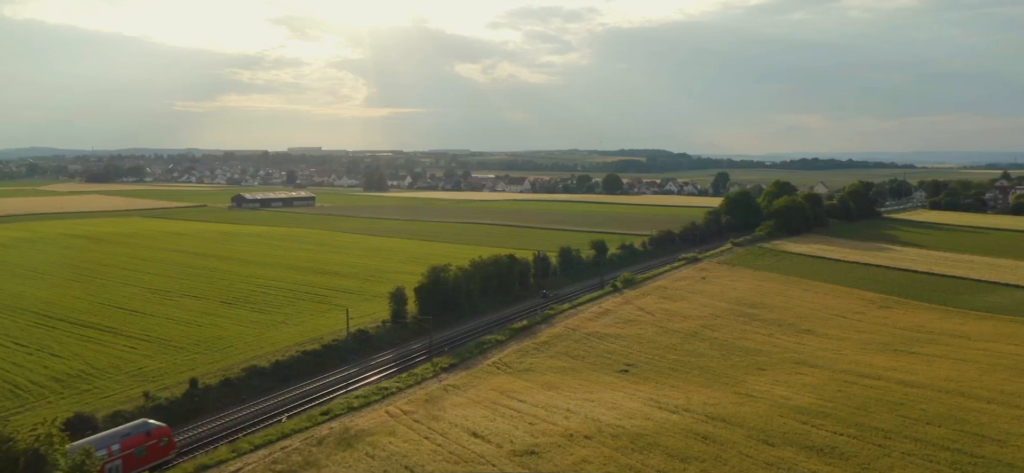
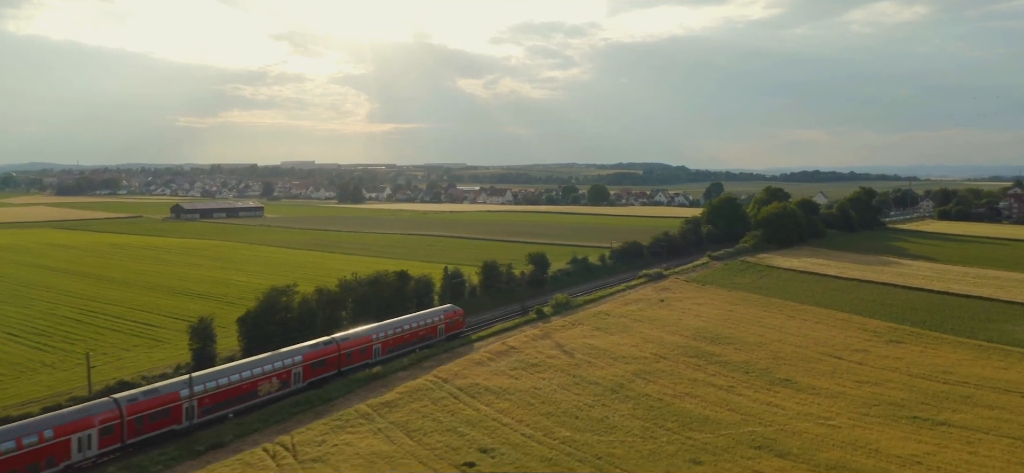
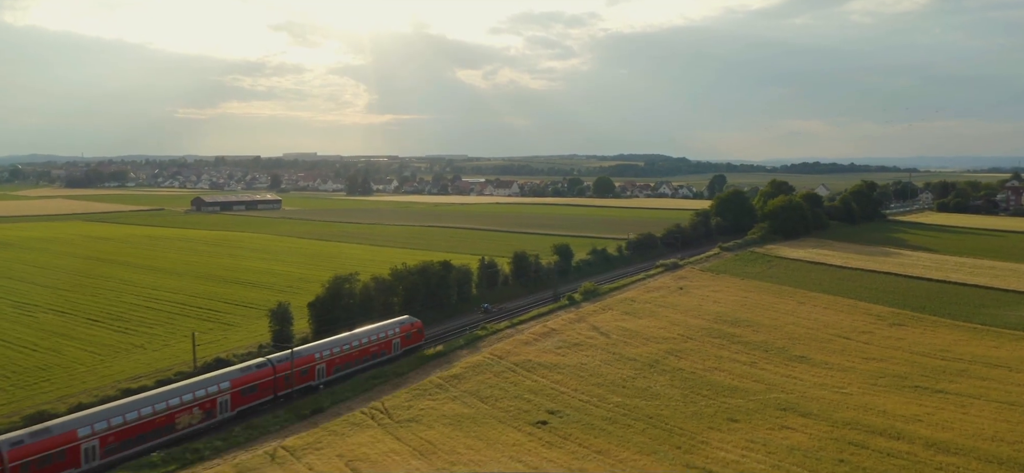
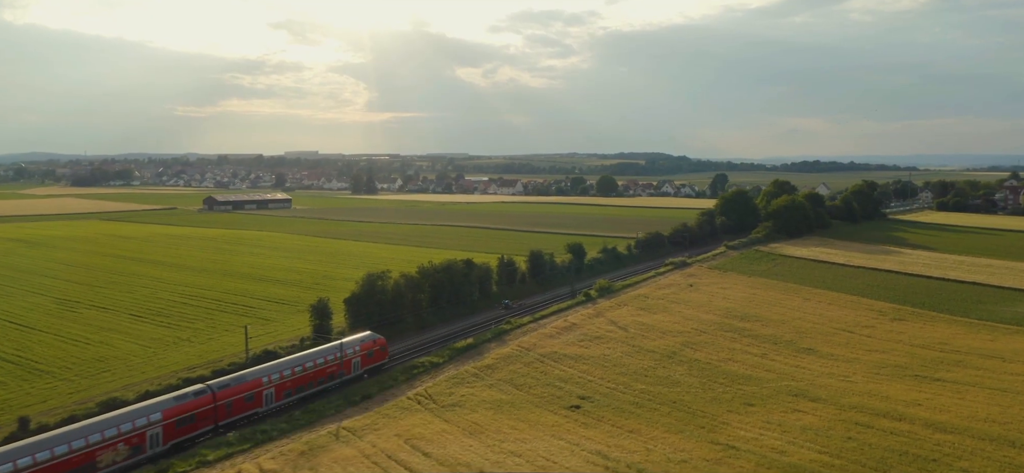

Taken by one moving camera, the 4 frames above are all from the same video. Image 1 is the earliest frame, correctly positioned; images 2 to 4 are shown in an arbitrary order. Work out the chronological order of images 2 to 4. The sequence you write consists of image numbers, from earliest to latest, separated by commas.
4, 3, 2
